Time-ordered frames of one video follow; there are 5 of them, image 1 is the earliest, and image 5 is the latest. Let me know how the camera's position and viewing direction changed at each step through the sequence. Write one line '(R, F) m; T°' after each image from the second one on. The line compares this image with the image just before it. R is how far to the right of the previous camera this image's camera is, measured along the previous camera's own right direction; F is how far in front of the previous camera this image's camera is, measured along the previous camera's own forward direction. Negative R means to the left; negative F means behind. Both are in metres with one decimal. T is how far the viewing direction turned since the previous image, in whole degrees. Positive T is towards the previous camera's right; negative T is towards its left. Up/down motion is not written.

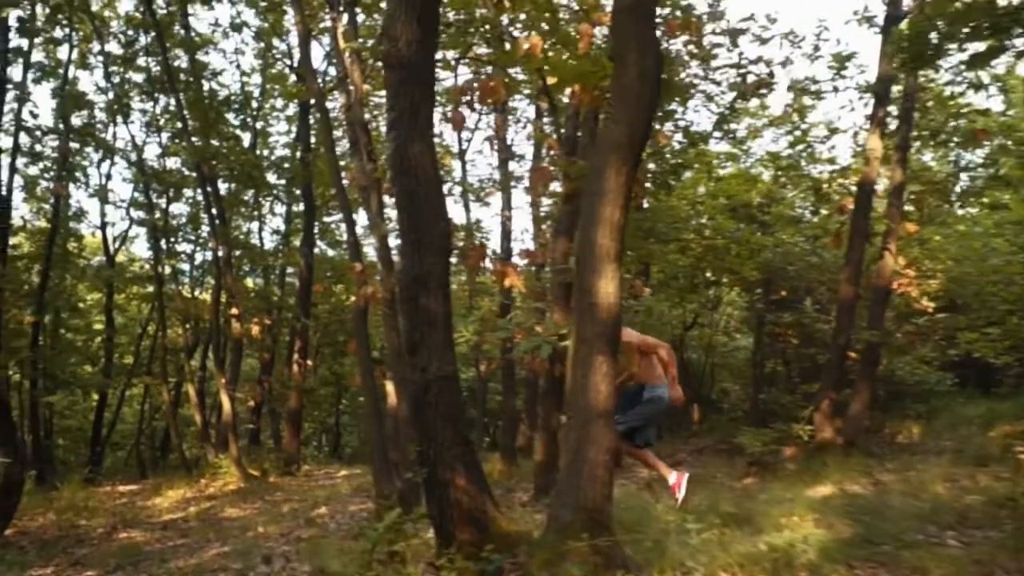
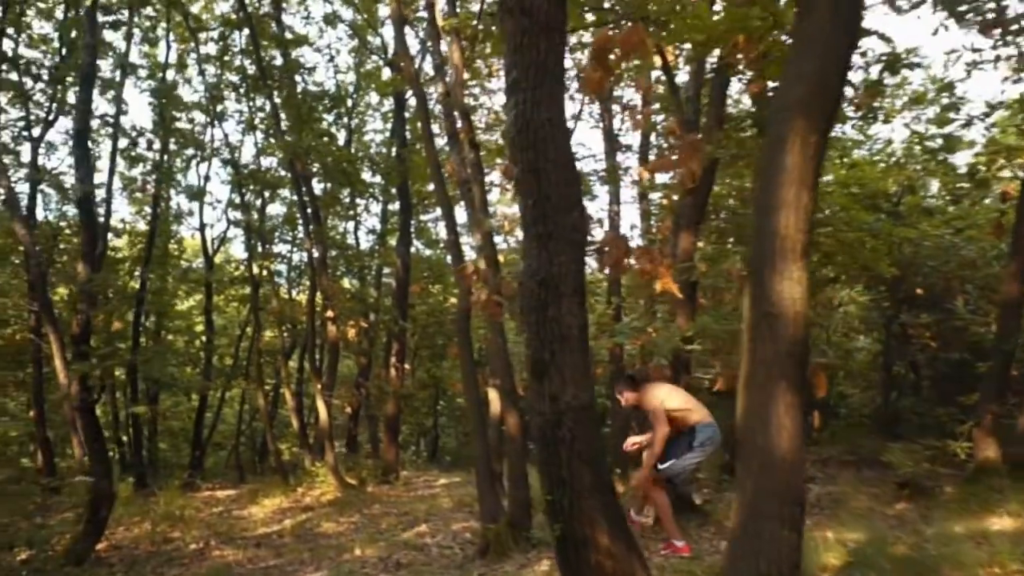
(-0.2, +1.0) m; -6°
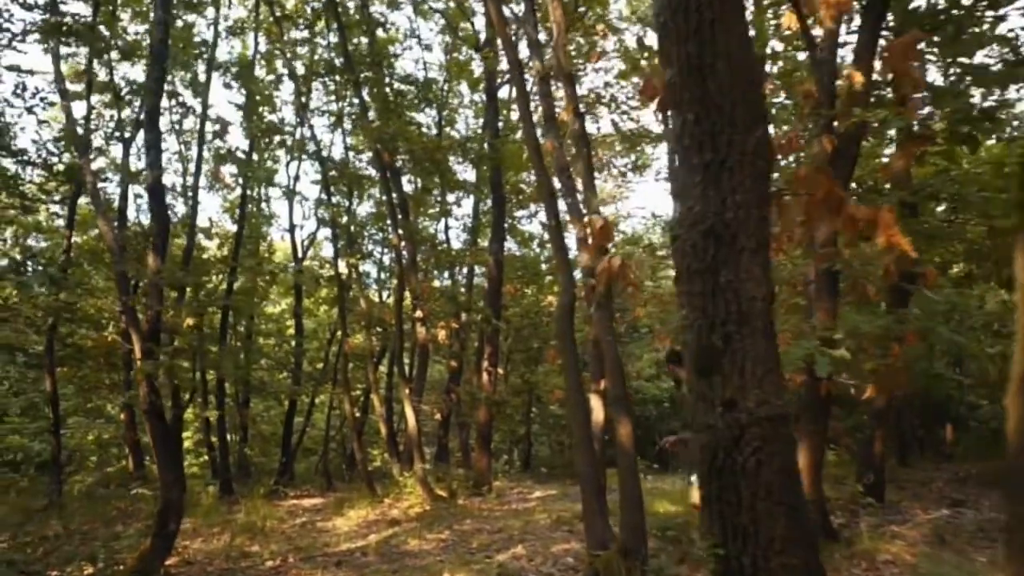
(-0.2, +1.2) m; -5°
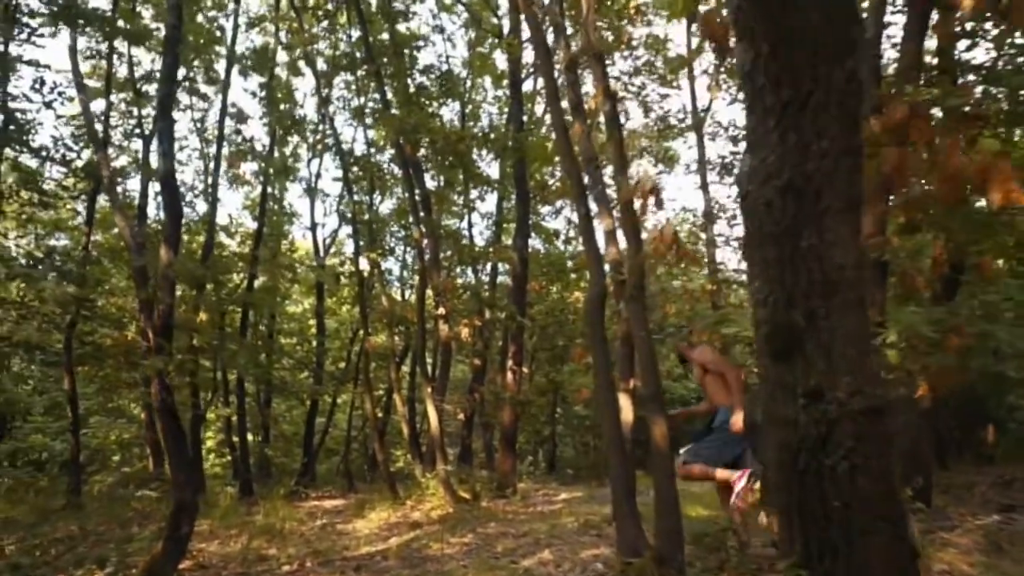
(0.0, +0.4) m; -1°
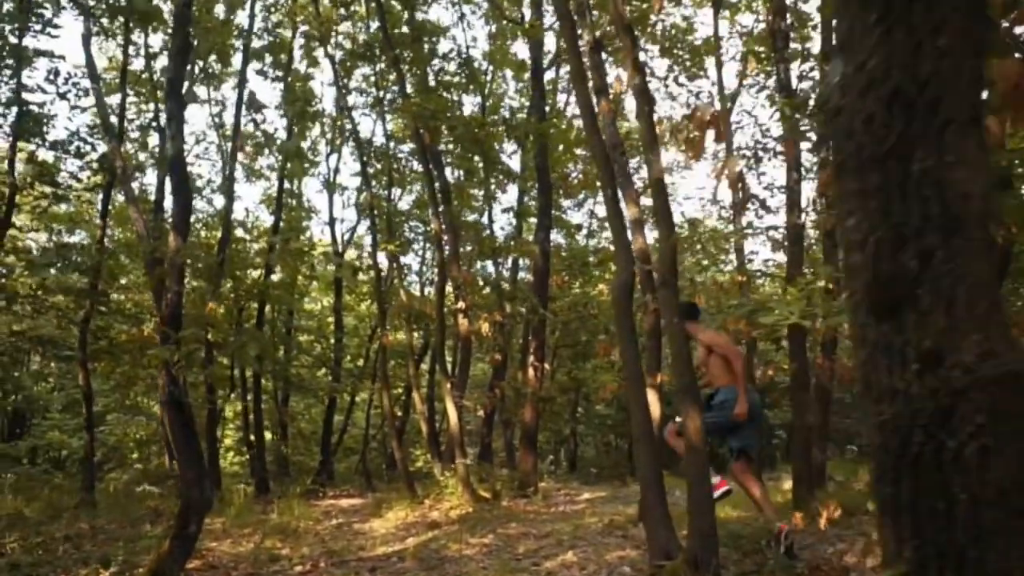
(0.0, +0.4) m; -1°
